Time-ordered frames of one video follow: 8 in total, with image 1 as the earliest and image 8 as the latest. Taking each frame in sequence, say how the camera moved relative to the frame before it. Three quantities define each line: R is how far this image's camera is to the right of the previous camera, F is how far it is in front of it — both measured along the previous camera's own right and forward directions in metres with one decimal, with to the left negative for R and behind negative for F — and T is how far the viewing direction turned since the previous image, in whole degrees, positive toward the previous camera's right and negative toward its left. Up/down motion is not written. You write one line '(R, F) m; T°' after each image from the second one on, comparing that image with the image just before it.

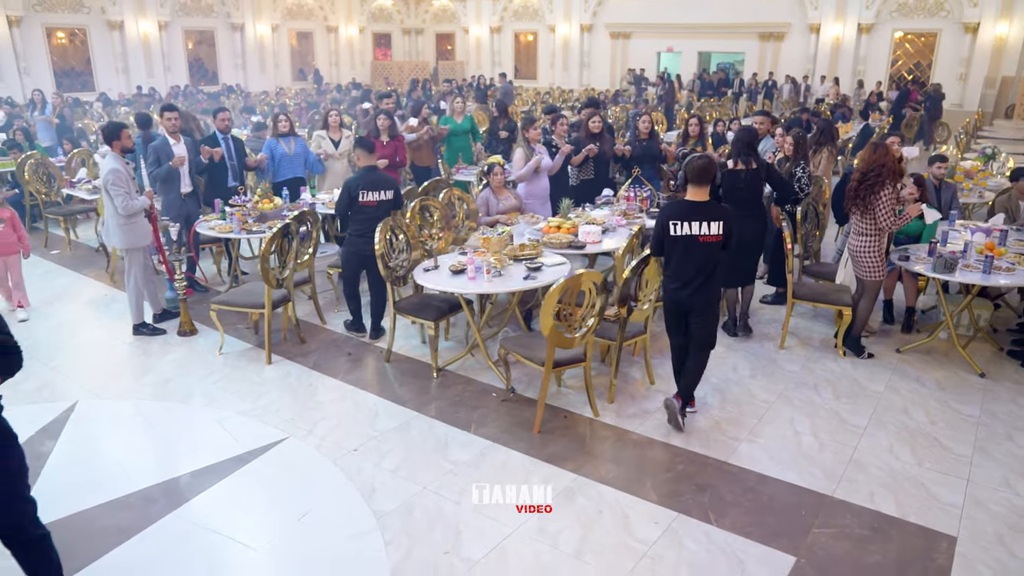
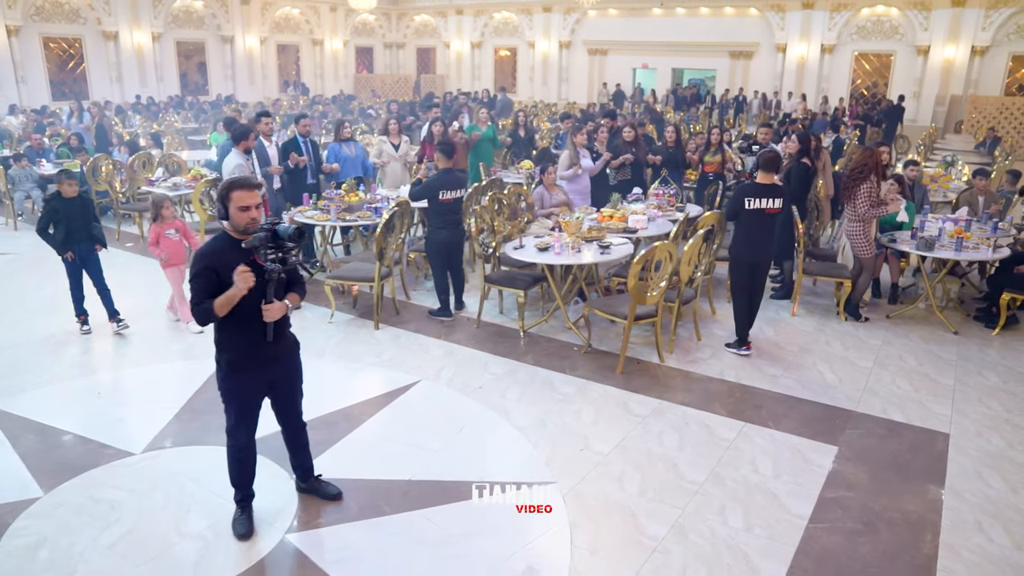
(-0.8, -0.9) m; +3°
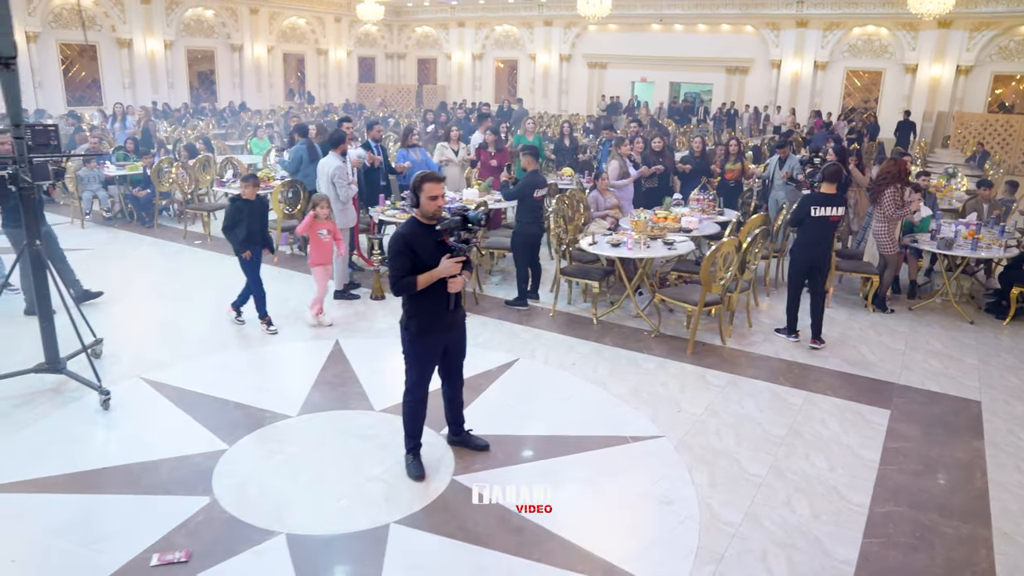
(-0.7, -0.6) m; +2°
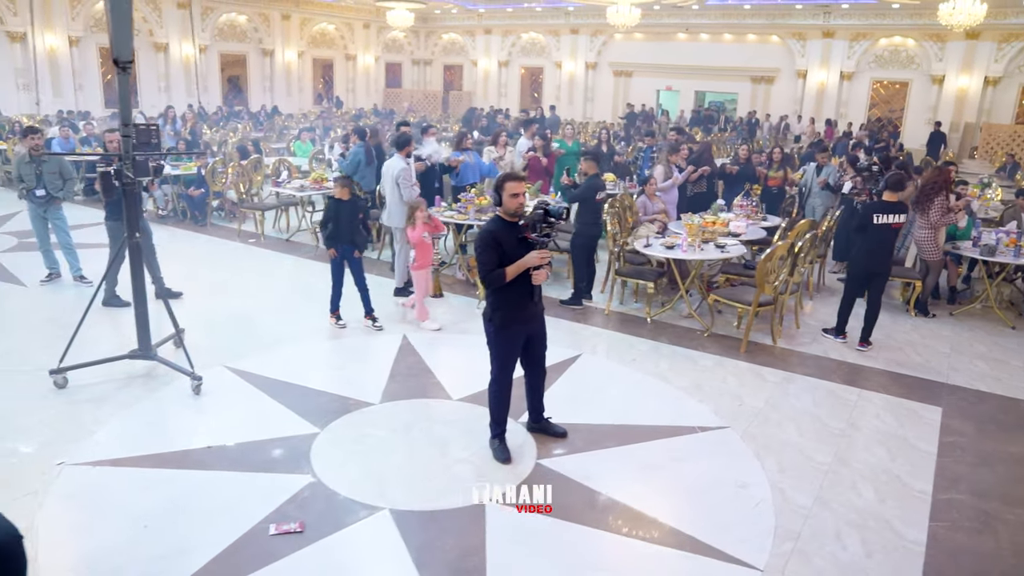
(-0.3, -0.2) m; -1°
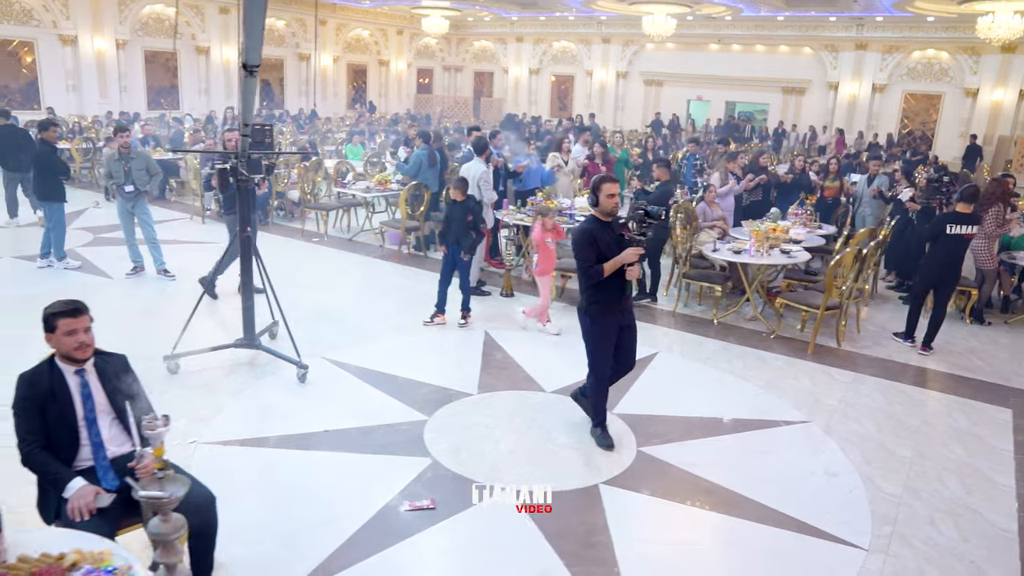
(-0.5, -0.2) m; -1°
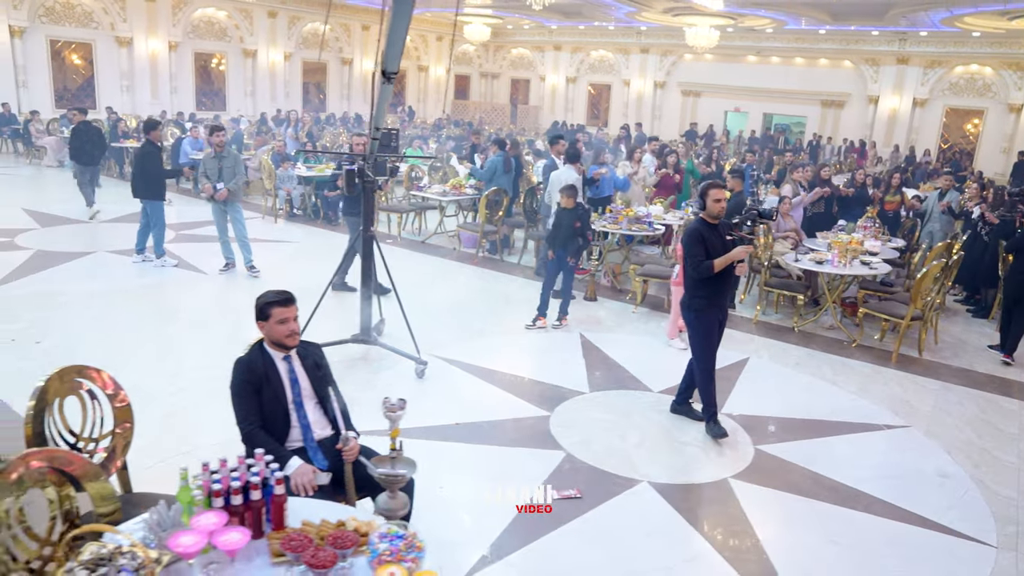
(-0.6, -0.2) m; -1°
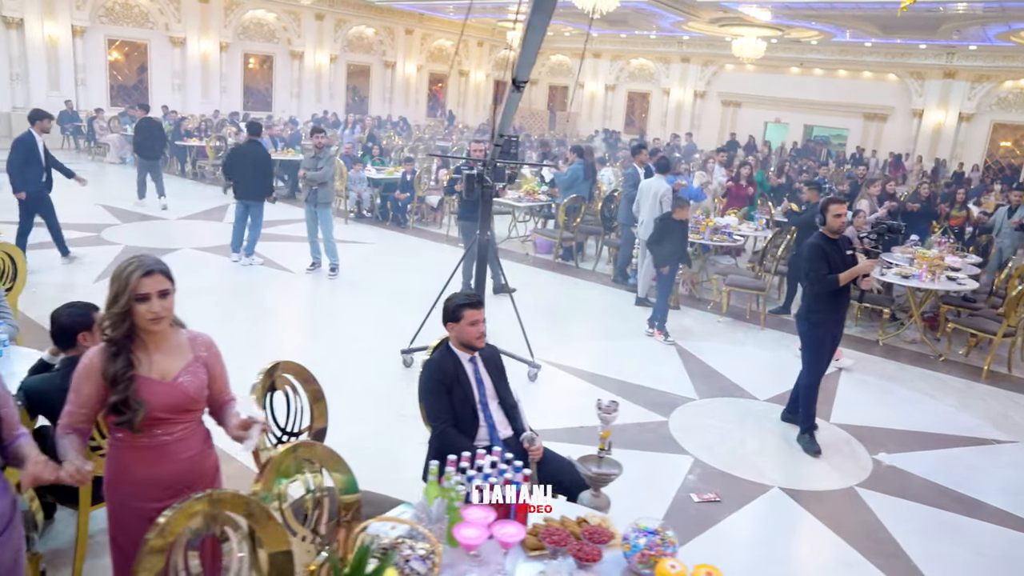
(-0.6, -0.1) m; -1°
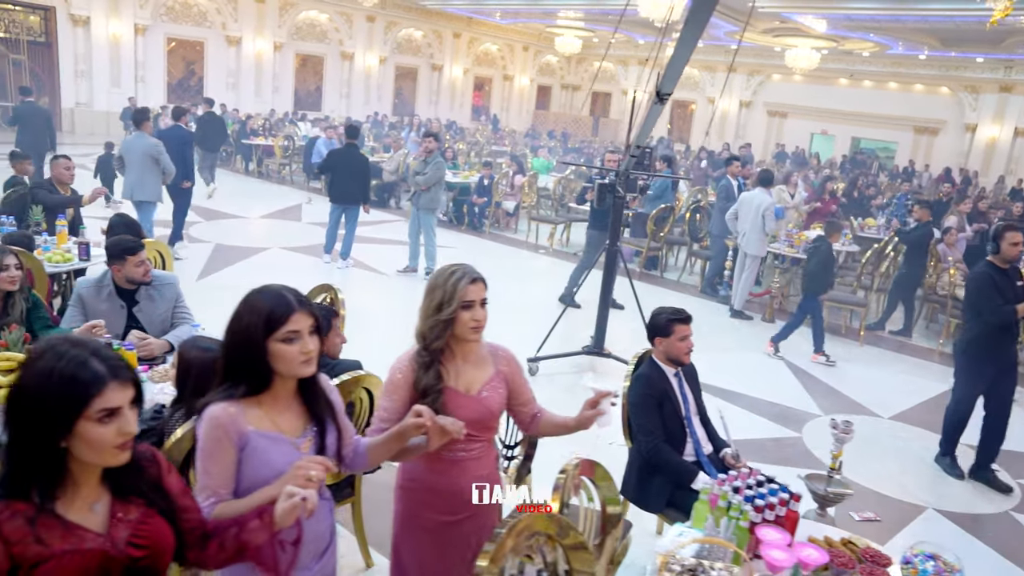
(-0.7, 0.0) m; -1°
